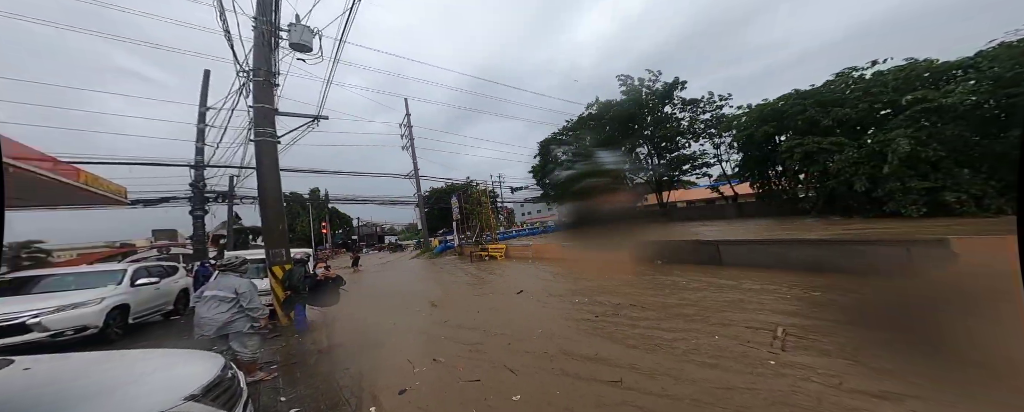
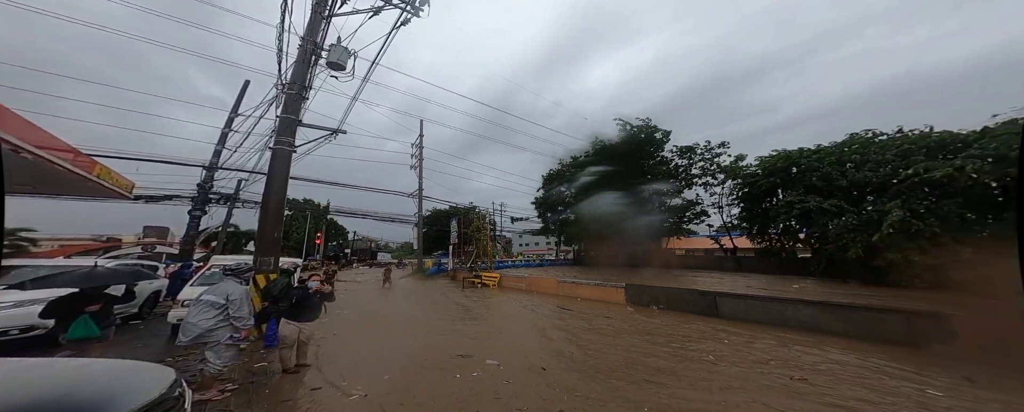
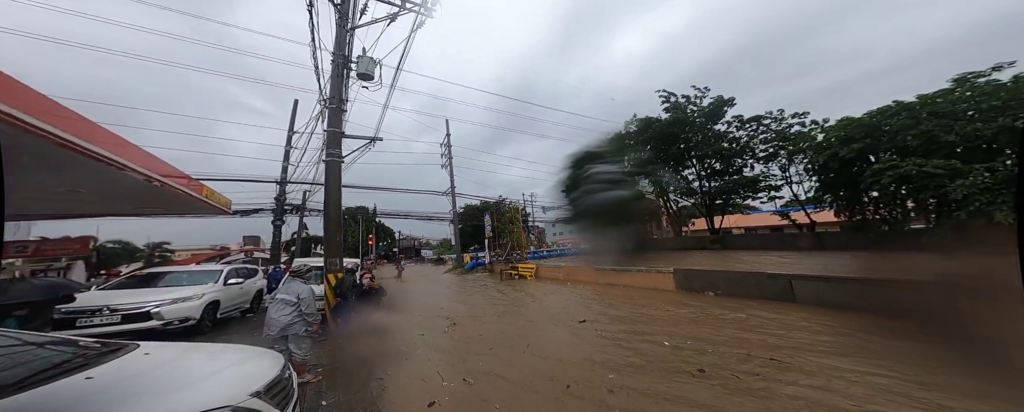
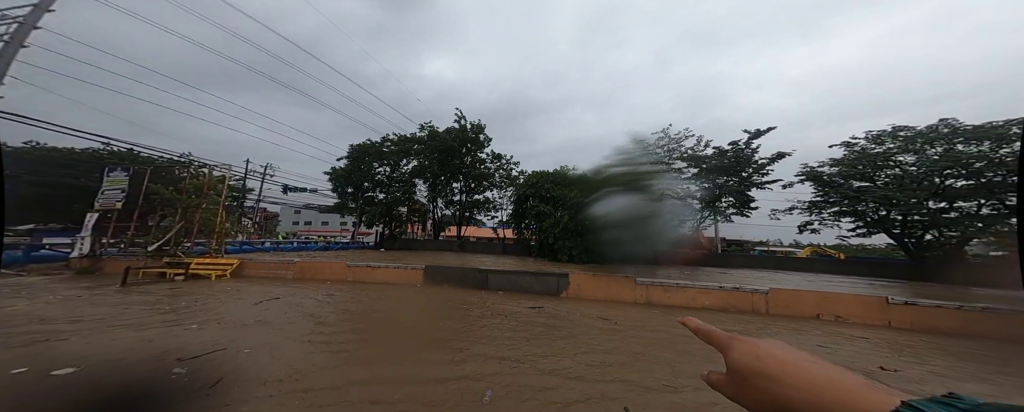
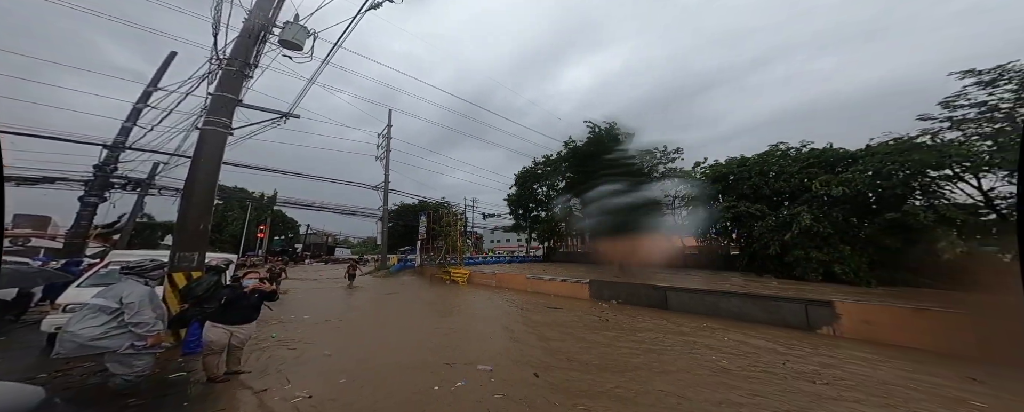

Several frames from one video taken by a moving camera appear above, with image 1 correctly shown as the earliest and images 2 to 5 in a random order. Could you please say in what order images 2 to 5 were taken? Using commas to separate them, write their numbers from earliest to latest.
3, 2, 5, 4
